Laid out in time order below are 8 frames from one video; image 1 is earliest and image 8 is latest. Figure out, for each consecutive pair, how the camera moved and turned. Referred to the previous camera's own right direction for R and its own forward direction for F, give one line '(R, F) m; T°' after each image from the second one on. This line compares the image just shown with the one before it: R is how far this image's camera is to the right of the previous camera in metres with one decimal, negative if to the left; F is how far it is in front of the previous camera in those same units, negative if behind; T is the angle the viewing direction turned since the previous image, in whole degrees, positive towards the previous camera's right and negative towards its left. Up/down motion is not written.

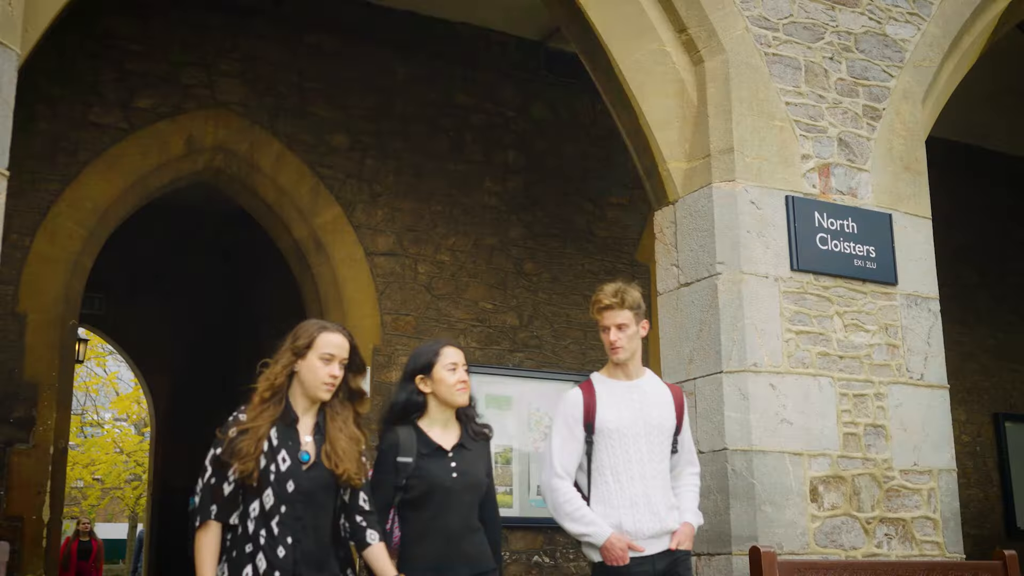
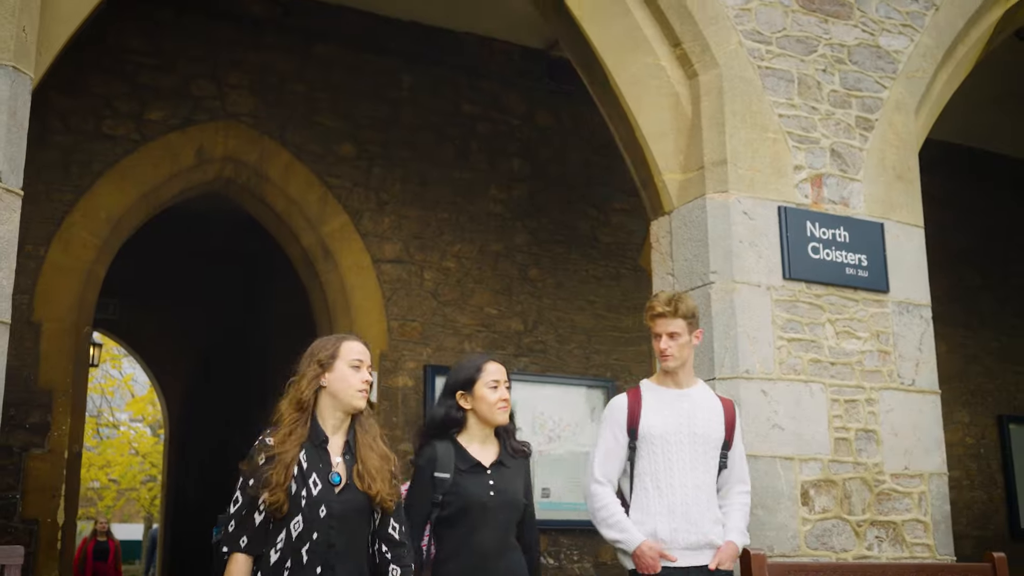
(+0.1, -0.1) m; -1°
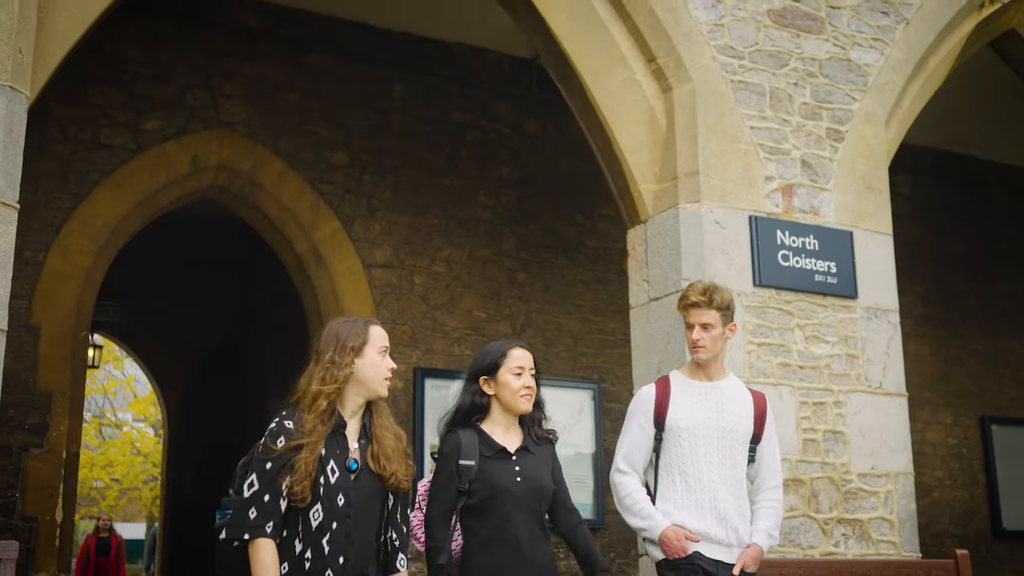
(+0.1, -0.2) m; 0°
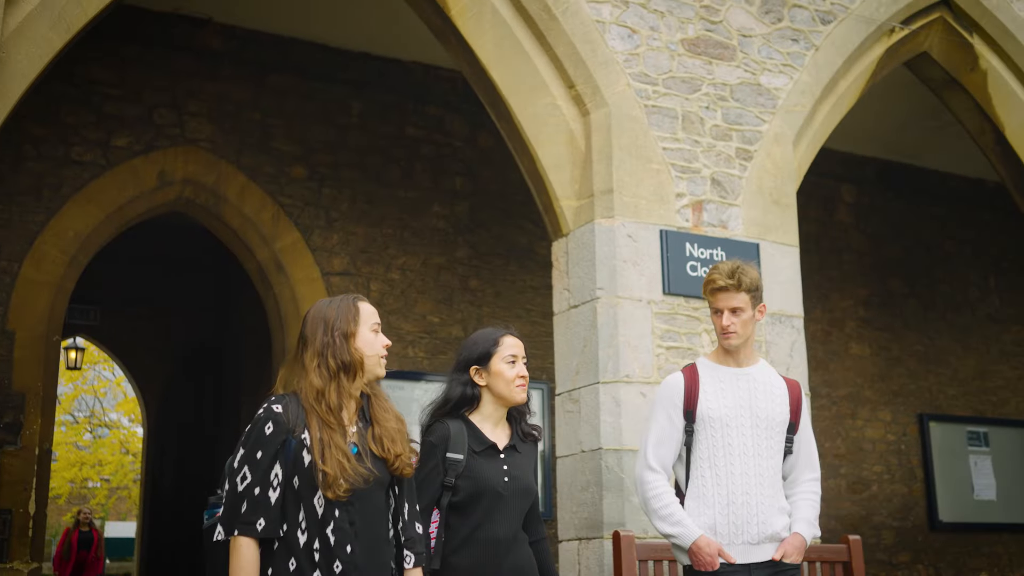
(+0.3, -0.4) m; 0°
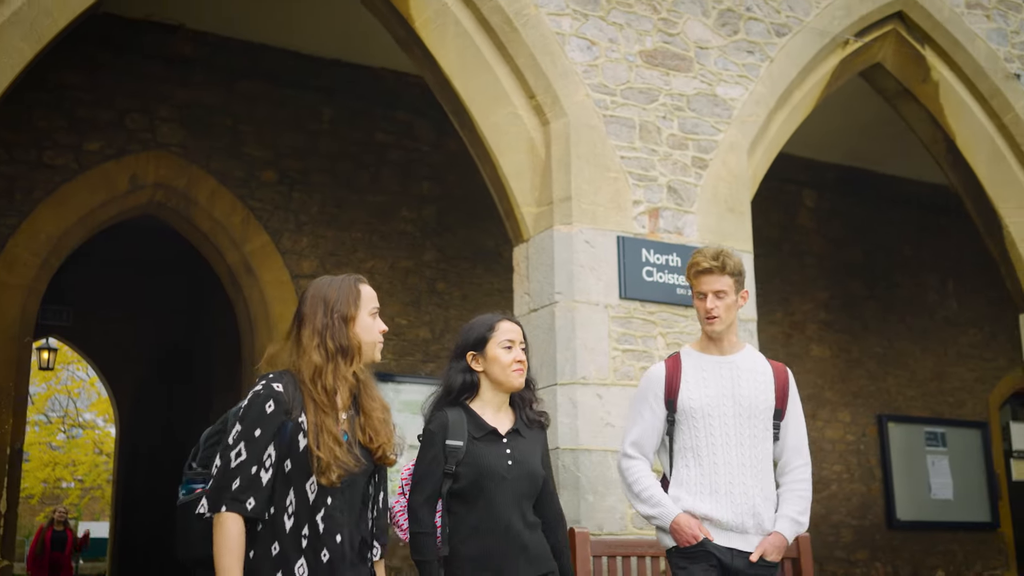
(+0.1, -0.2) m; +1°
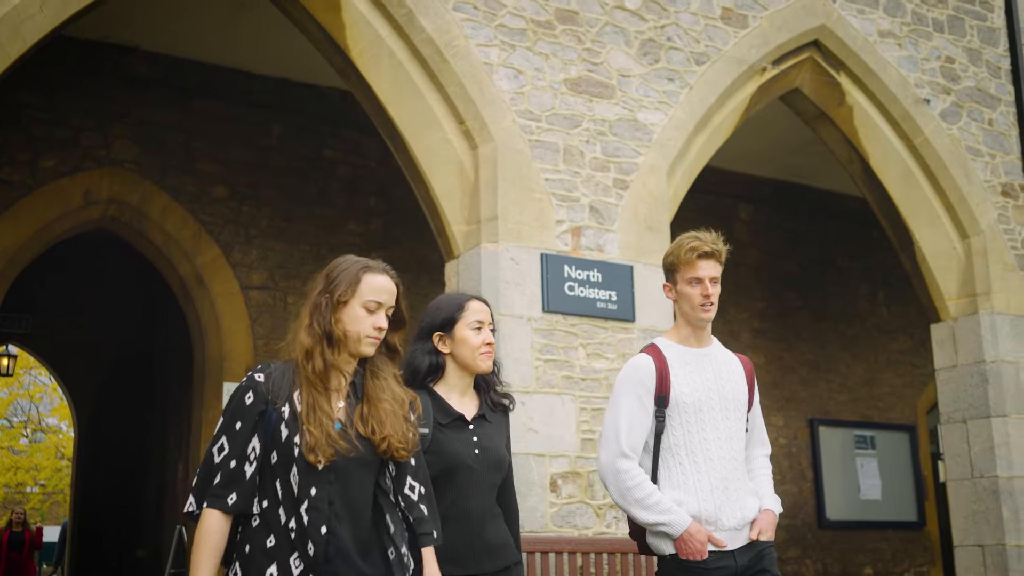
(+0.2, -0.4) m; +1°
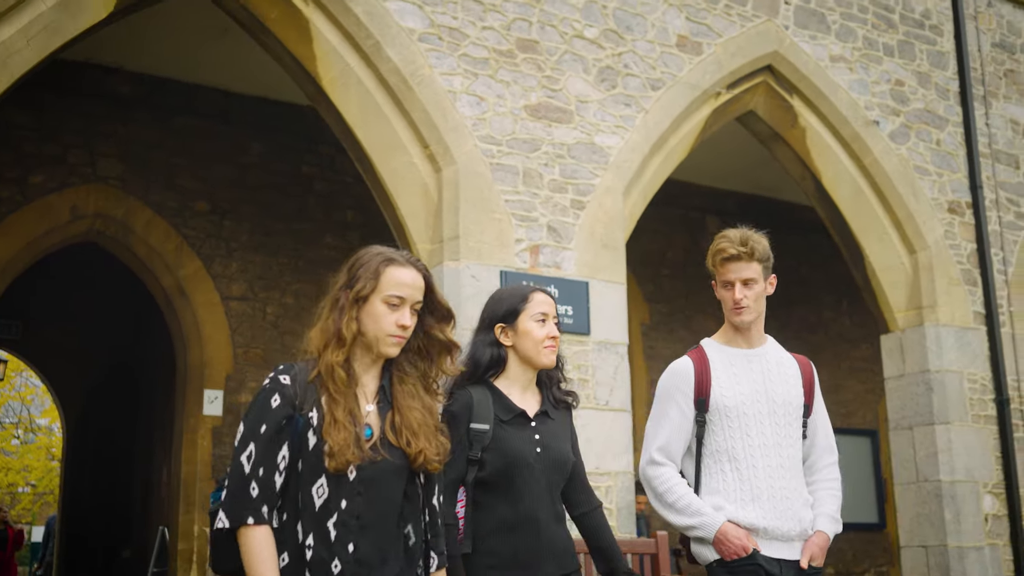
(+0.2, -0.4) m; 0°
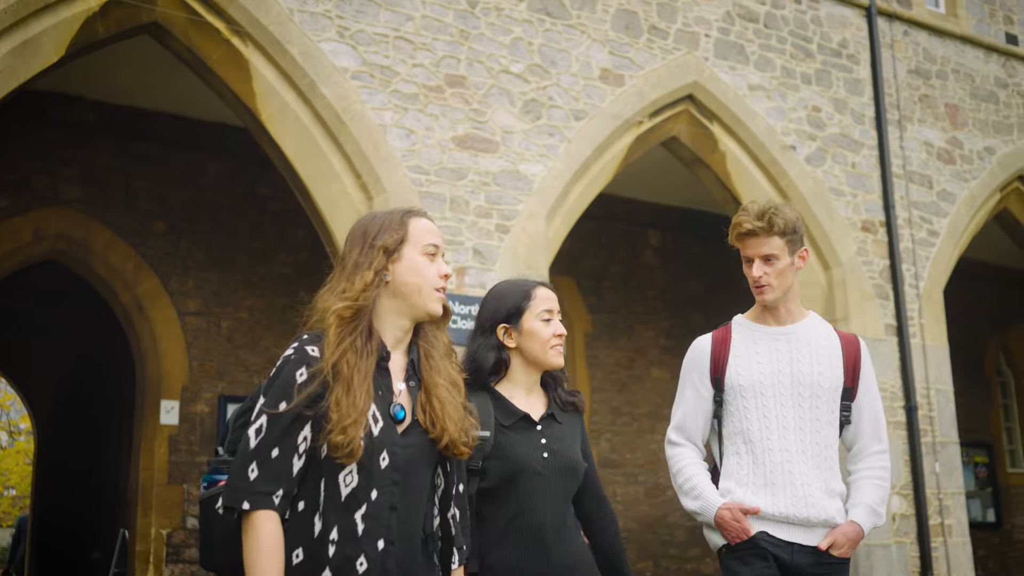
(+0.4, -0.5) m; +1°
